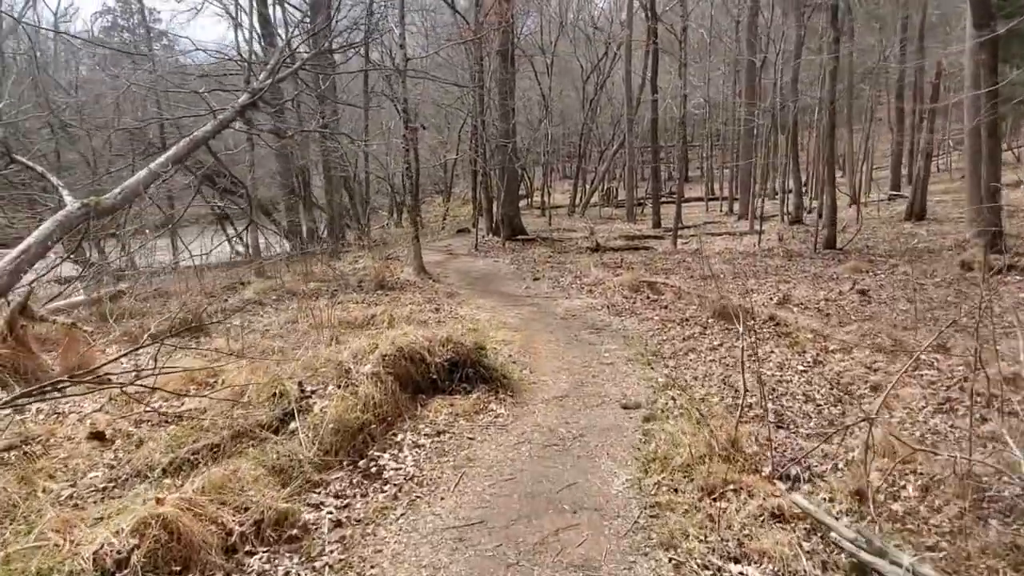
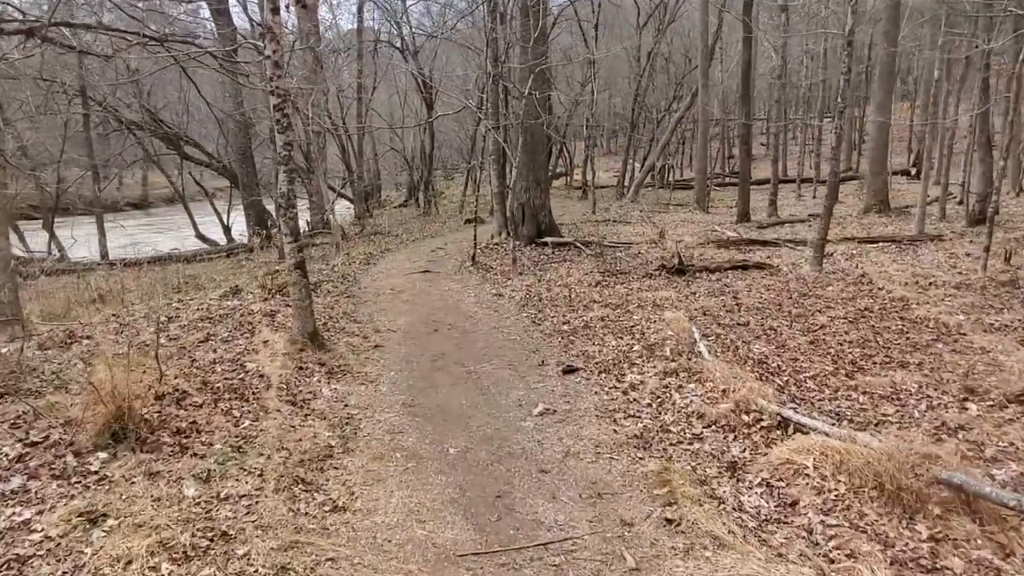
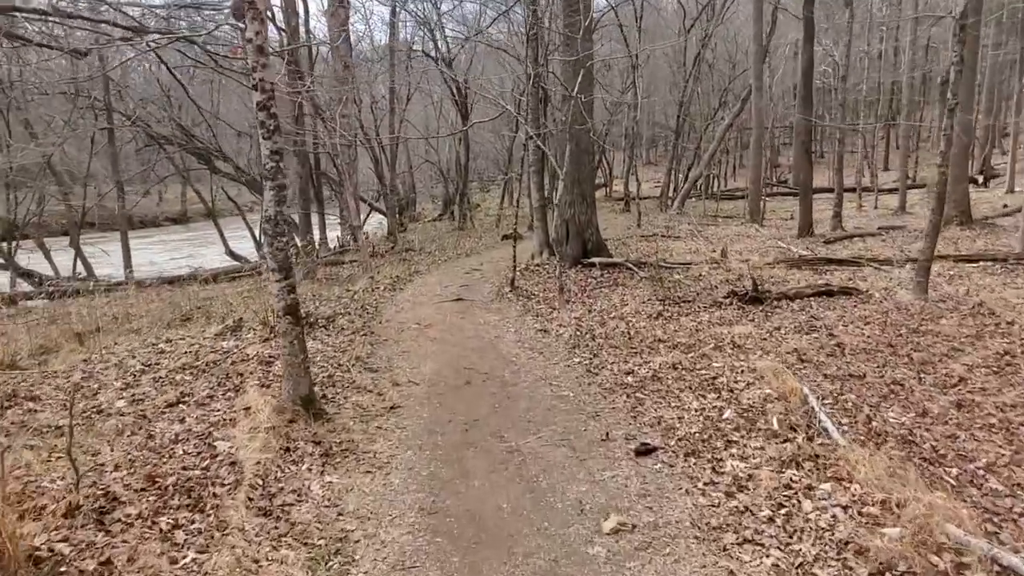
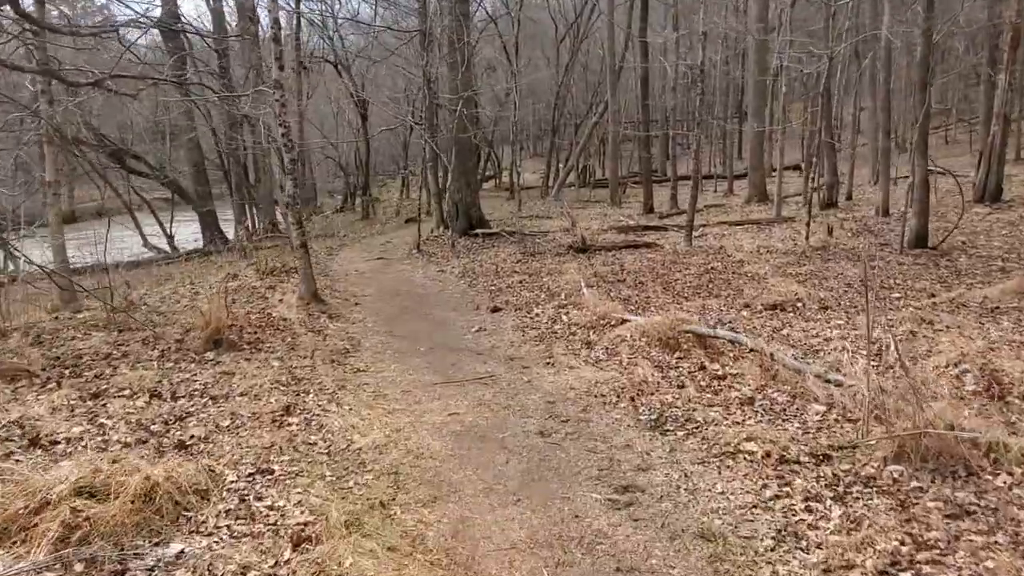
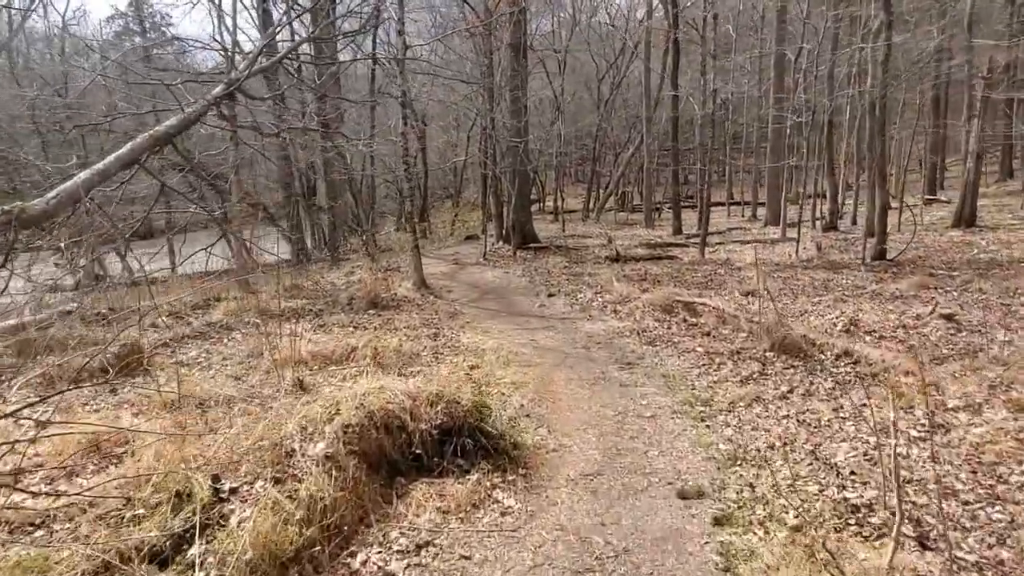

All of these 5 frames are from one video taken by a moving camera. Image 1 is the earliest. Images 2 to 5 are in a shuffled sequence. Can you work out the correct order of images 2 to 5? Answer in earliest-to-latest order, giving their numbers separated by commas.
5, 4, 2, 3
